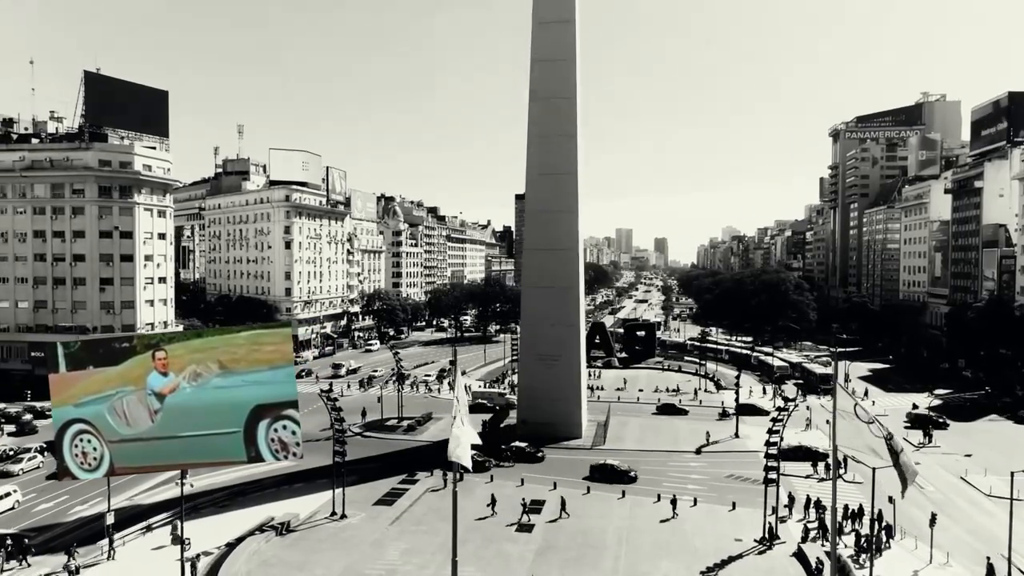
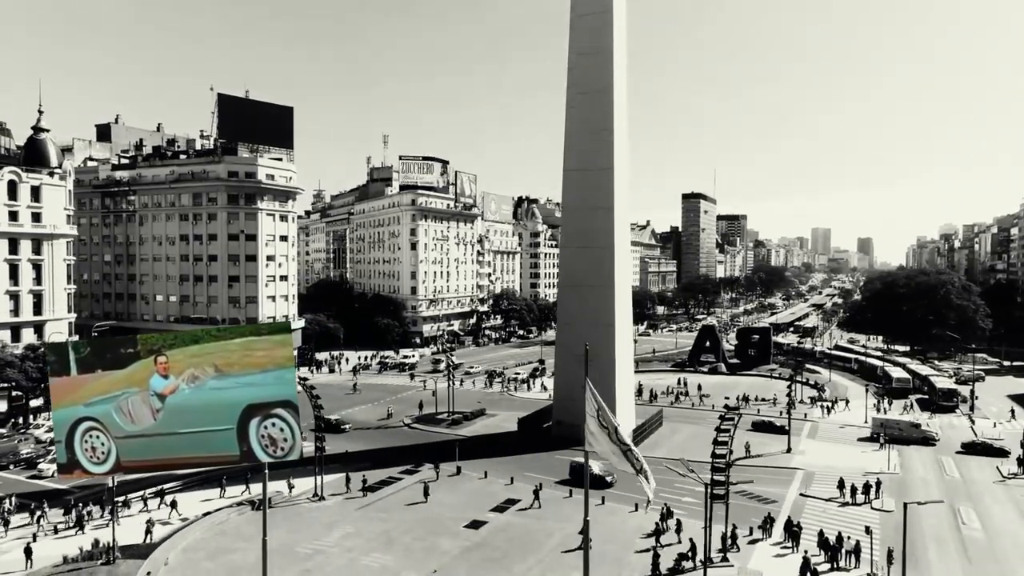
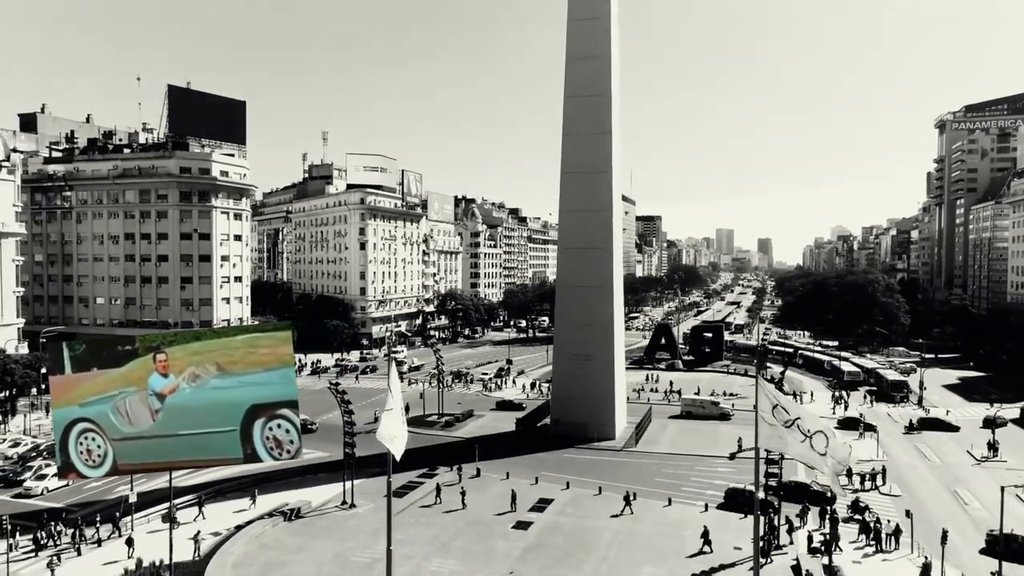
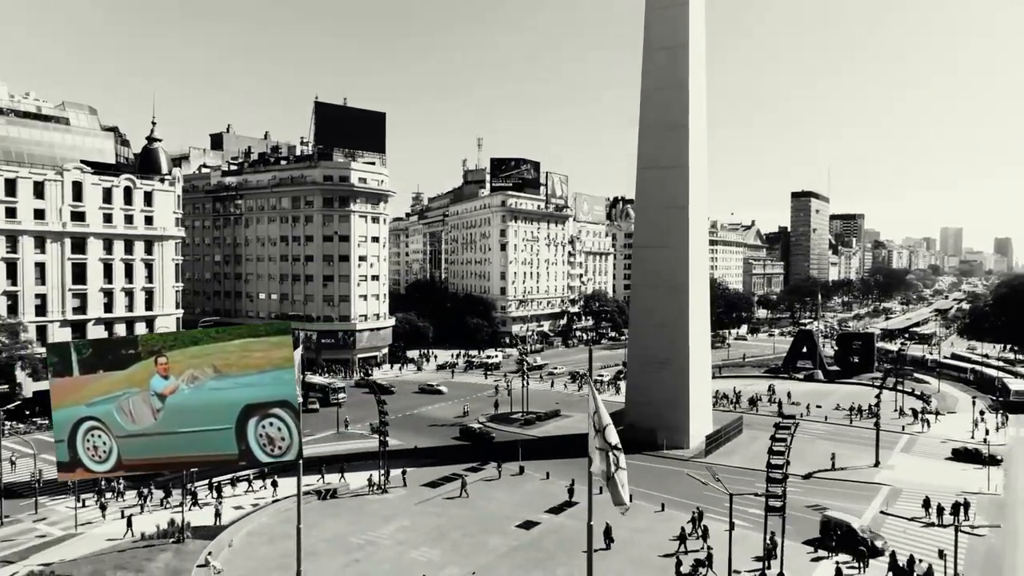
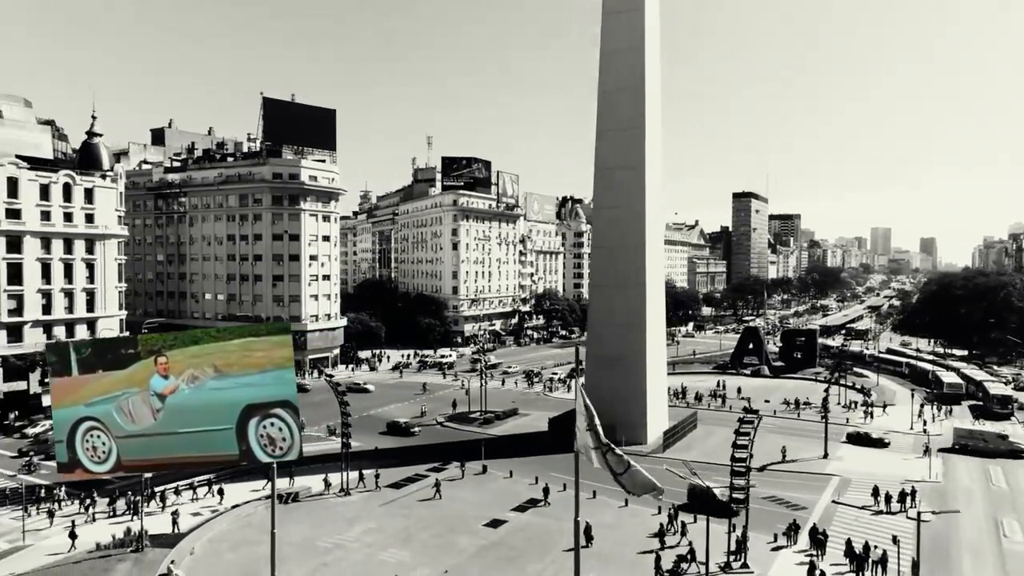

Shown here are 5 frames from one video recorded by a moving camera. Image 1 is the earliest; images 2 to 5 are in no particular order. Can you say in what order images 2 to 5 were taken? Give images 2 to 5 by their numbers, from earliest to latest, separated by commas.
3, 2, 5, 4
